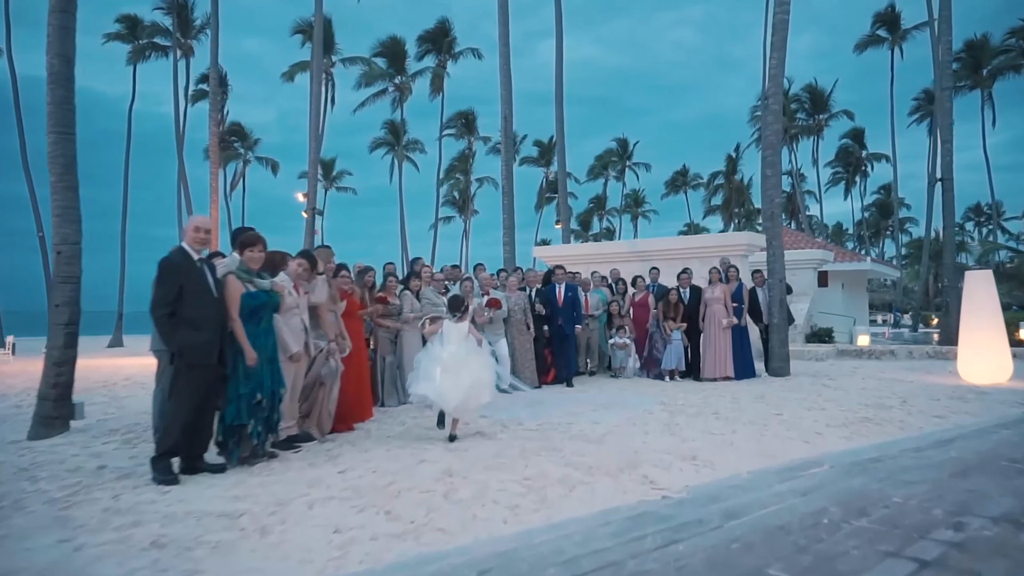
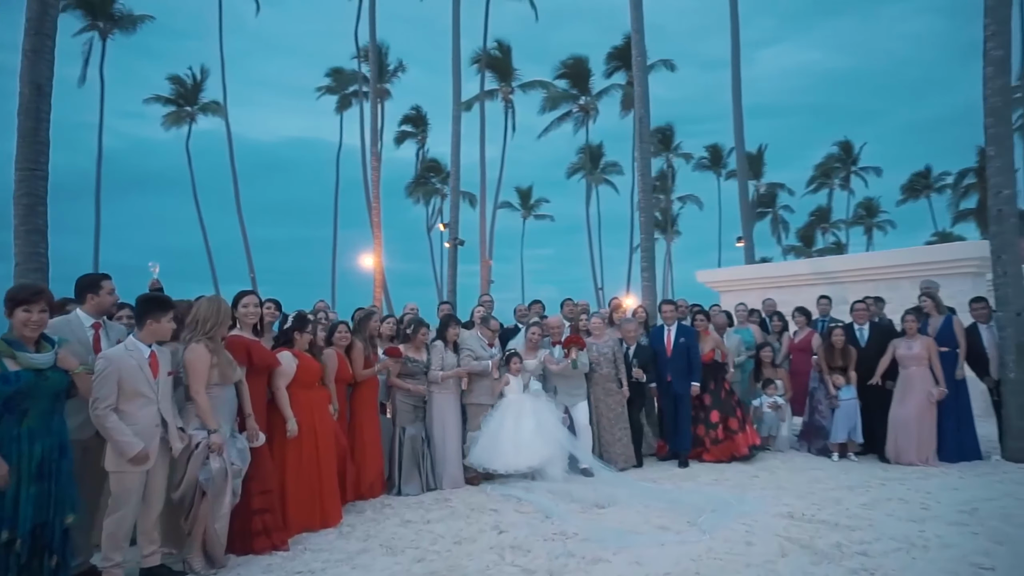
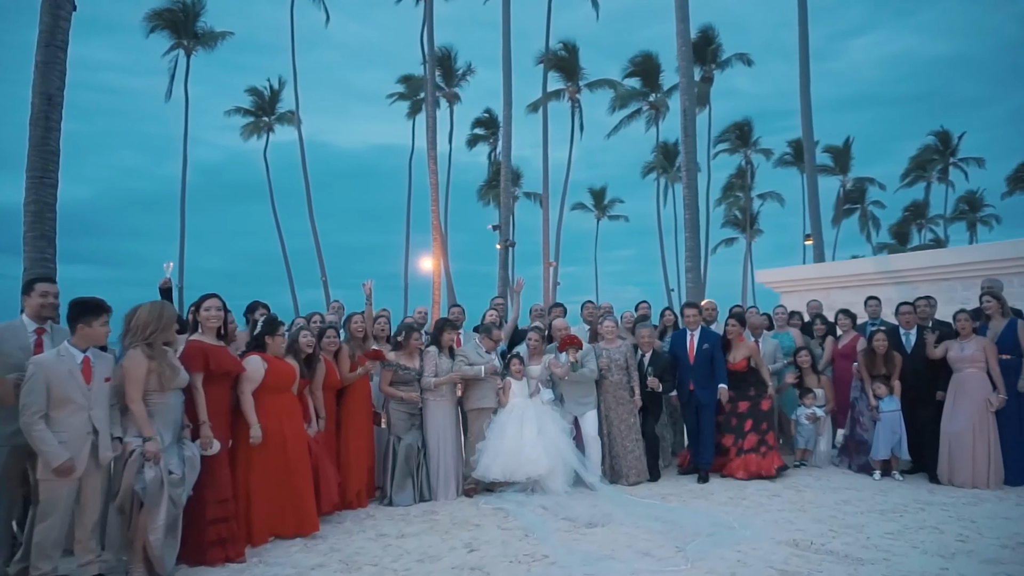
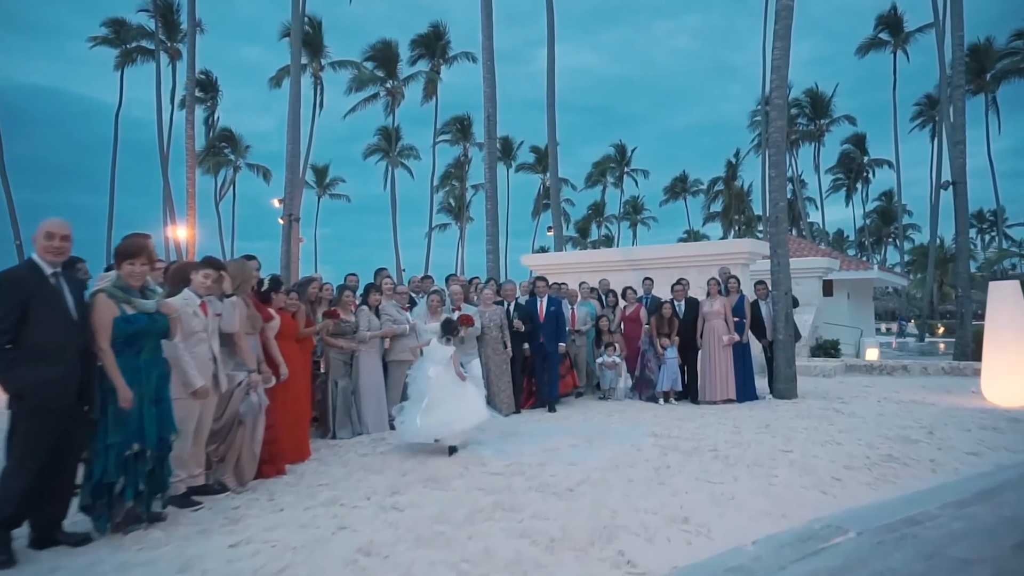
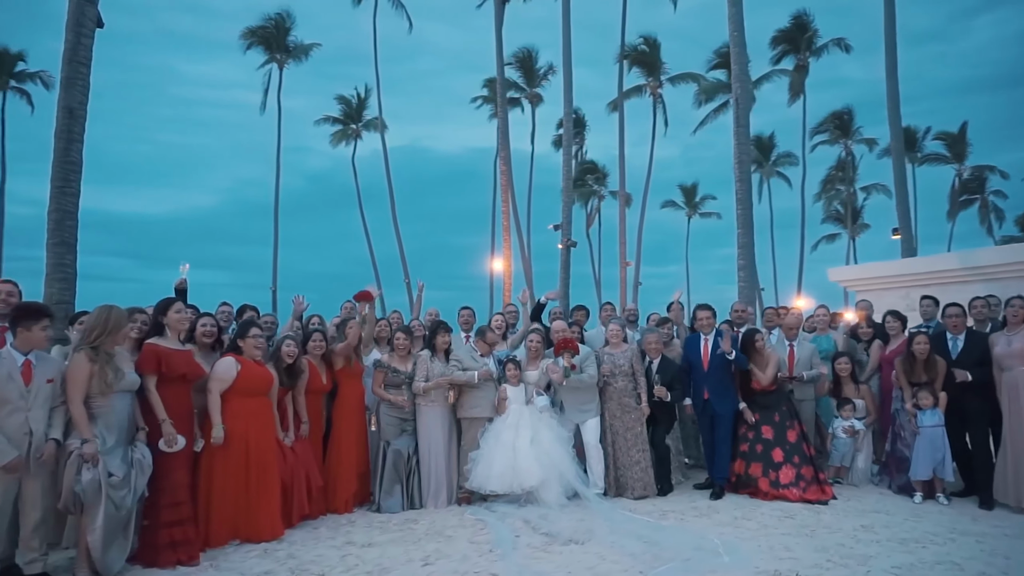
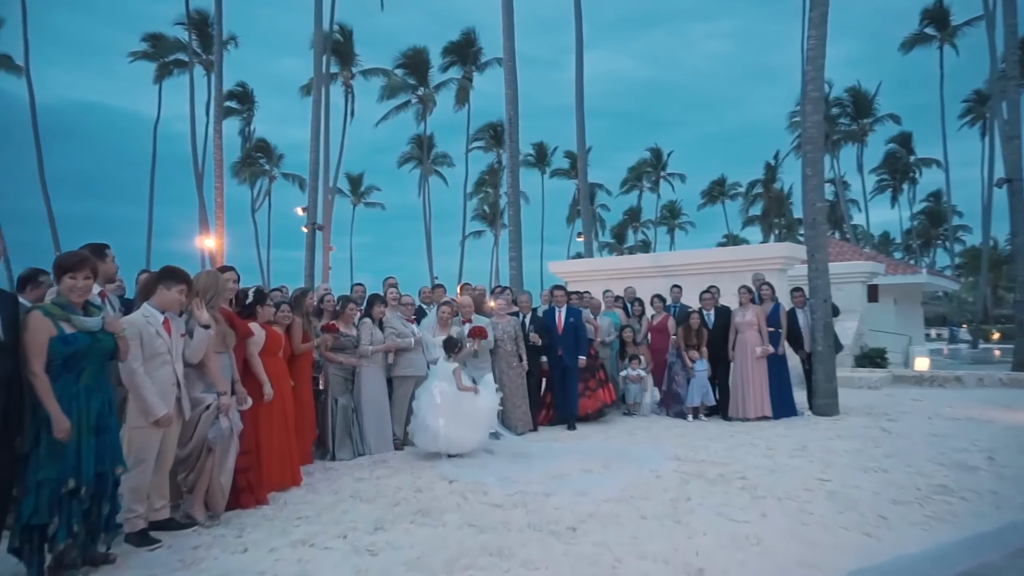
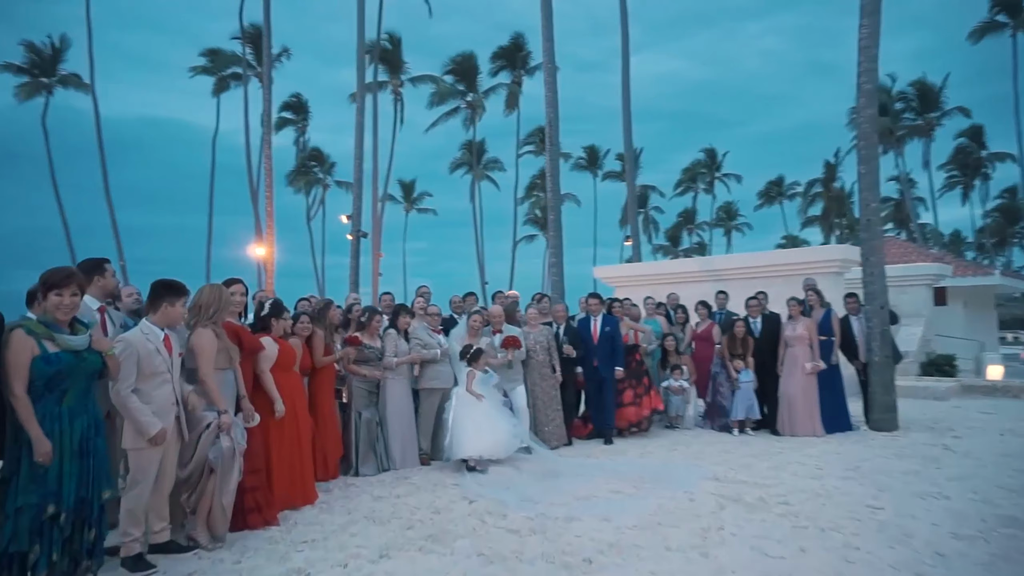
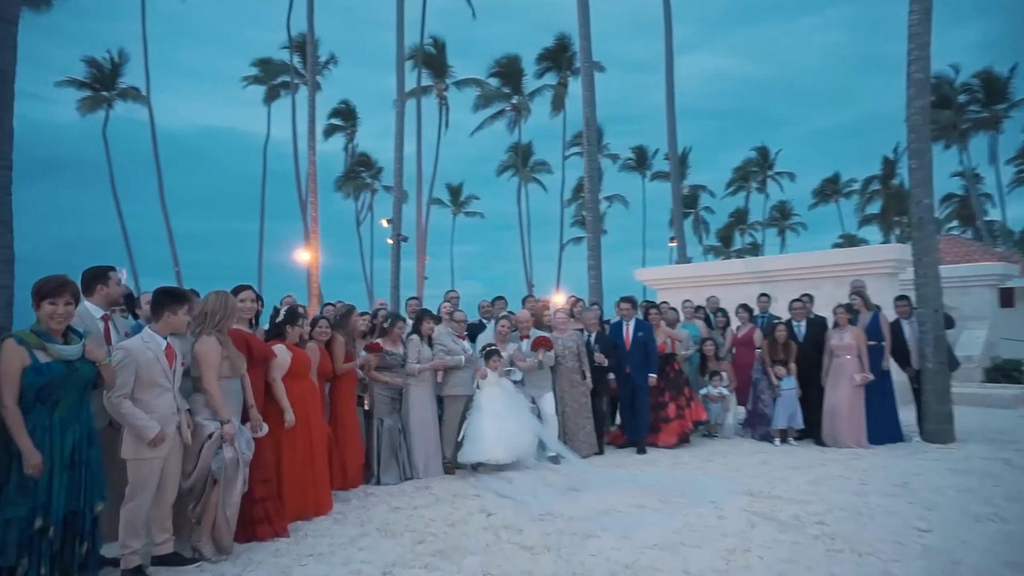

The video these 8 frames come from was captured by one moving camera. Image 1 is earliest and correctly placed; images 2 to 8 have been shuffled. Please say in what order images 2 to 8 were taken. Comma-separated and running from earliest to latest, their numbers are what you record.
4, 6, 7, 8, 2, 3, 5
